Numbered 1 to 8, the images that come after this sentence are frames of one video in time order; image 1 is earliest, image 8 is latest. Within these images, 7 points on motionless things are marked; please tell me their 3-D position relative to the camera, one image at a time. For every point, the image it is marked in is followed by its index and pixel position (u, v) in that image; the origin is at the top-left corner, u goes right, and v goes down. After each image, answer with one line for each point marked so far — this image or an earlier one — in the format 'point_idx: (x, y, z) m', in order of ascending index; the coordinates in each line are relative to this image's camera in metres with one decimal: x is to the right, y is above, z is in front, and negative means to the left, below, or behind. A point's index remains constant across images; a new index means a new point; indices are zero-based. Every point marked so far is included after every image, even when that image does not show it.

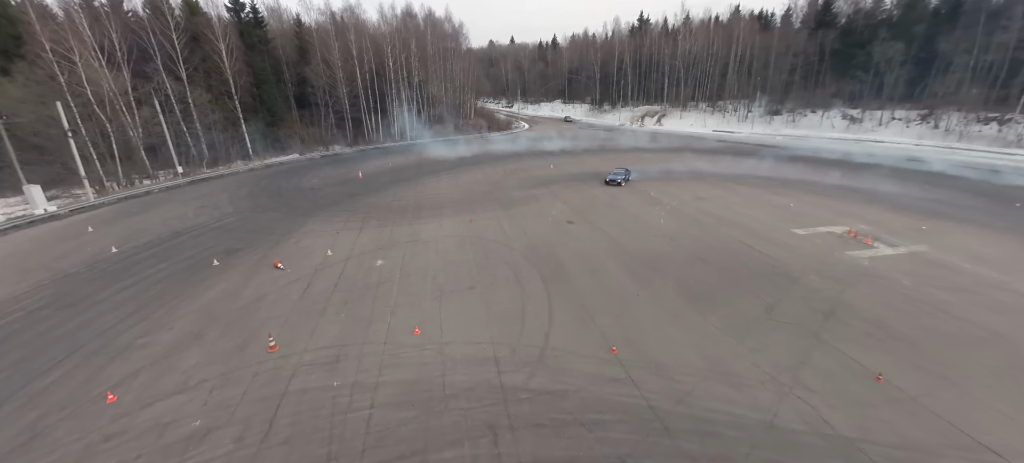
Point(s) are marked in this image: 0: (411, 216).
0: (-4.4, +0.7, +17.0) m
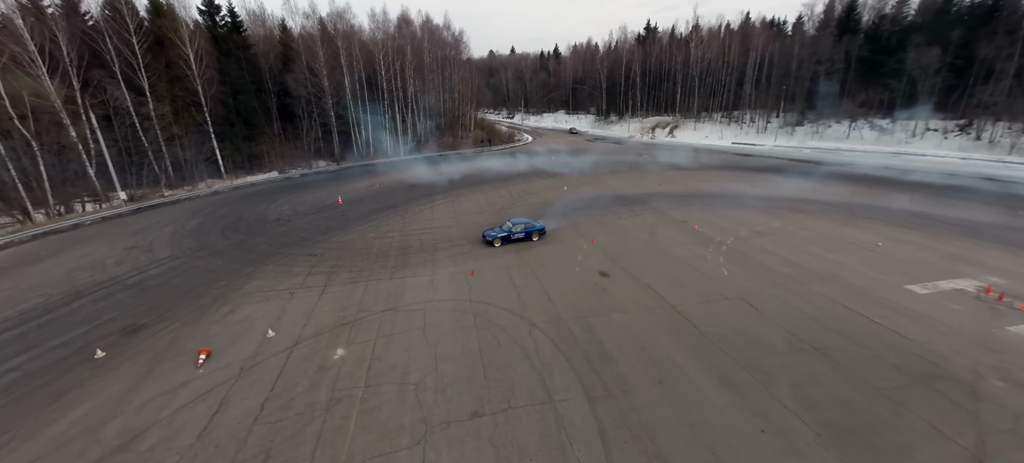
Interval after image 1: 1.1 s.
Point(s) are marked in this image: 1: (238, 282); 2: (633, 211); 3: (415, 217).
0: (-4.0, -1.1, +13.1) m
1: (-8.5, -1.6, +12.1) m
2: (+5.7, +0.9, +18.4) m
3: (-4.5, +0.6, +17.9) m
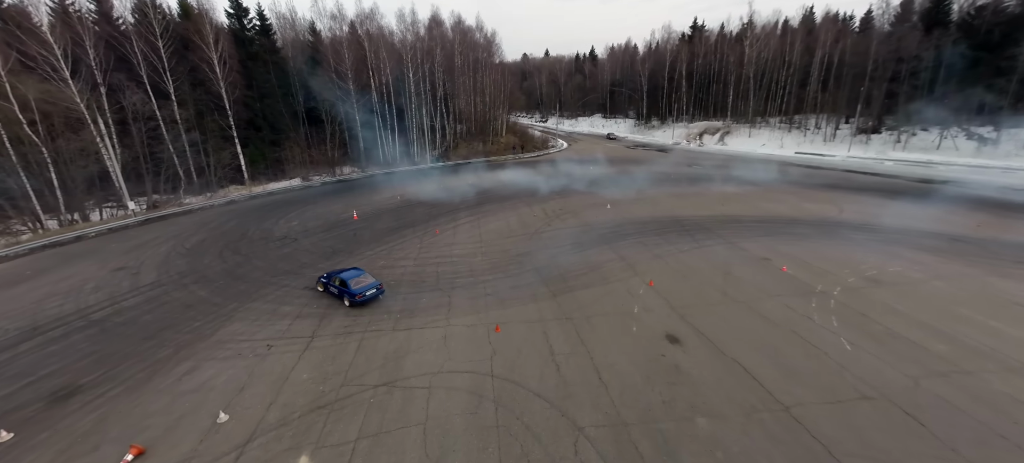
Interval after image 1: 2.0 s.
0: (-3.0, -2.0, +10.5) m
1: (-7.6, -2.4, +9.9) m
2: (+7.1, -0.4, +15.1) m
3: (-3.1, -0.4, +15.4) m
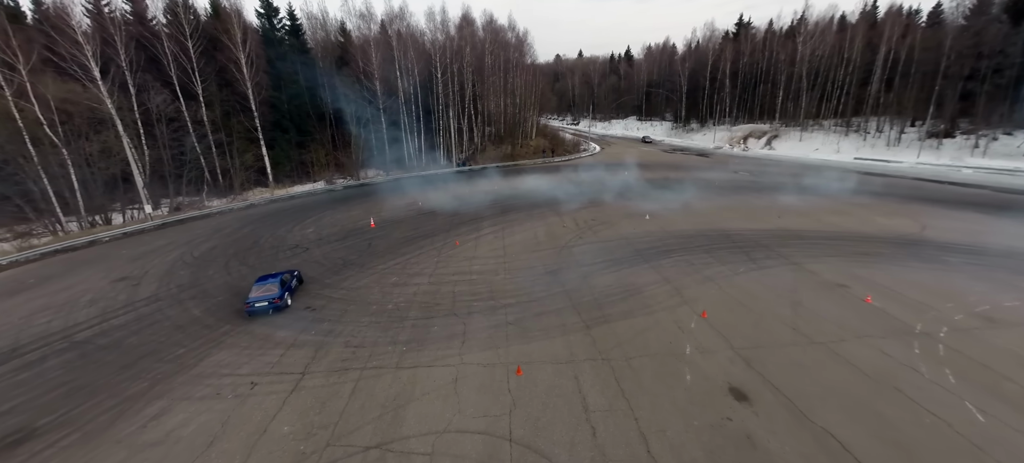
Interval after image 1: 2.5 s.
0: (-2.4, -2.5, +9.1) m
1: (-7.1, -2.7, +8.8) m
2: (+8.0, -1.0, +13.0) m
3: (-2.2, -0.8, +14.0) m
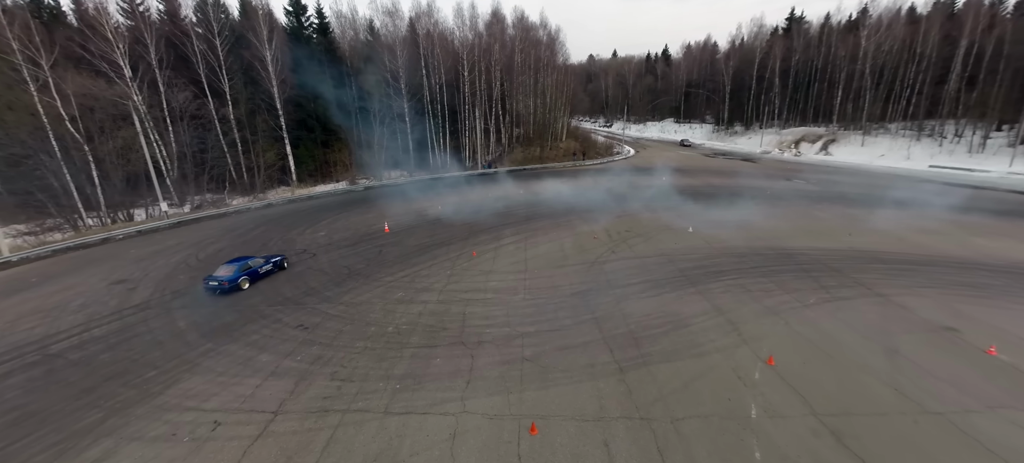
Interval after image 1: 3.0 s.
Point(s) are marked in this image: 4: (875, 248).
0: (-2.1, -2.7, +7.7) m
1: (-6.8, -2.9, +7.7) m
2: (+8.6, -1.6, +10.8) m
3: (-1.4, -1.1, +12.6) m
4: (+12.7, -0.6, +13.5) m
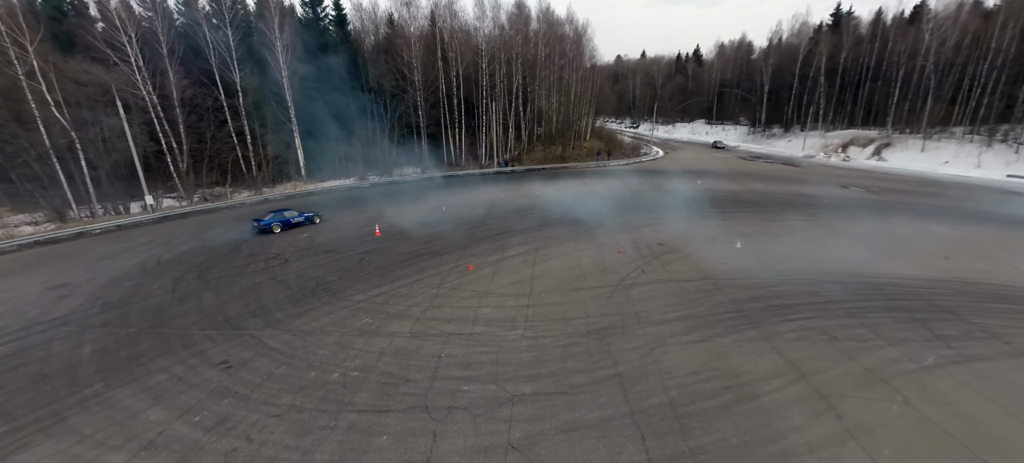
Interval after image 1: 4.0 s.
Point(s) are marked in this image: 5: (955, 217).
0: (-2.4, -3.0, +5.2) m
1: (-7.1, -3.0, +5.5) m
2: (+8.5, -2.2, +7.7) m
3: (-1.4, -1.4, +10.1) m
4: (+12.8, -1.3, +10.1) m
5: (+19.3, +0.8, +16.9) m
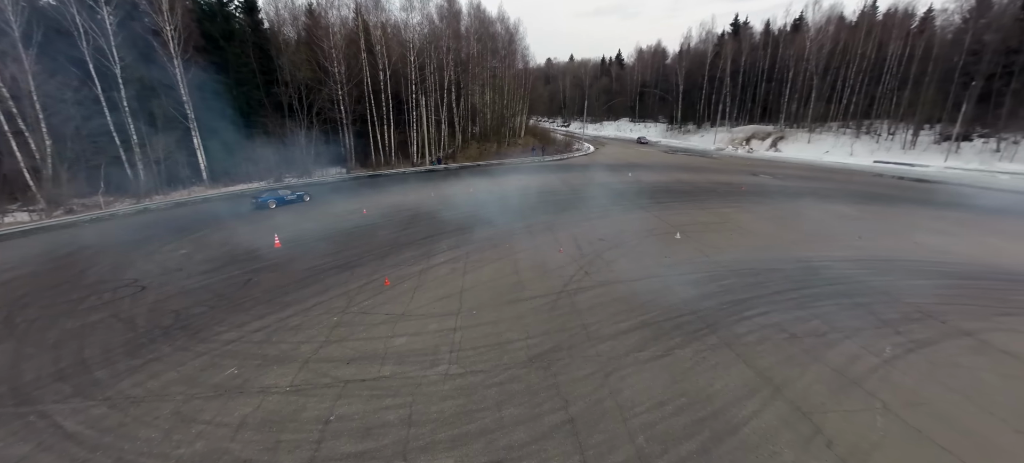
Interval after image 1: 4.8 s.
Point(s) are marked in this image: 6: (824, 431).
0: (-3.2, -3.2, +3.1) m
1: (-7.8, -3.4, +2.8) m
2: (+7.2, -1.9, +7.0) m
3: (-2.9, -1.6, +8.0) m
4: (+11.1, -0.8, +10.1) m
5: (+16.4, +1.7, +17.6) m
6: (+4.4, -2.8, +5.4) m
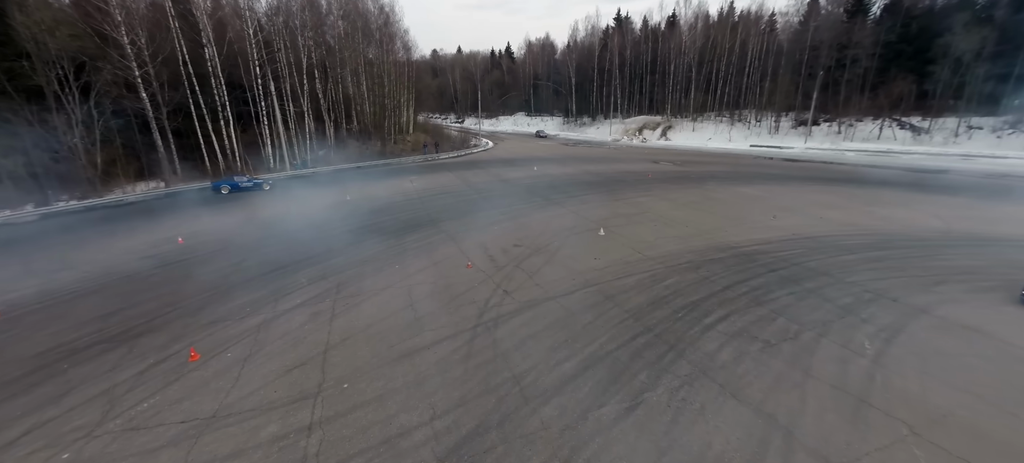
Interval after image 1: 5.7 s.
0: (-3.1, -3.7, -0.2) m
1: (-7.5, -4.4, -1.7) m
2: (+5.8, -1.4, +6.1) m
3: (-4.2, -2.2, +4.6) m
4: (+8.6, 0.0, +10.0) m
5: (+11.7, +2.8, +18.7) m
6: (+3.6, -2.5, +3.9) m
